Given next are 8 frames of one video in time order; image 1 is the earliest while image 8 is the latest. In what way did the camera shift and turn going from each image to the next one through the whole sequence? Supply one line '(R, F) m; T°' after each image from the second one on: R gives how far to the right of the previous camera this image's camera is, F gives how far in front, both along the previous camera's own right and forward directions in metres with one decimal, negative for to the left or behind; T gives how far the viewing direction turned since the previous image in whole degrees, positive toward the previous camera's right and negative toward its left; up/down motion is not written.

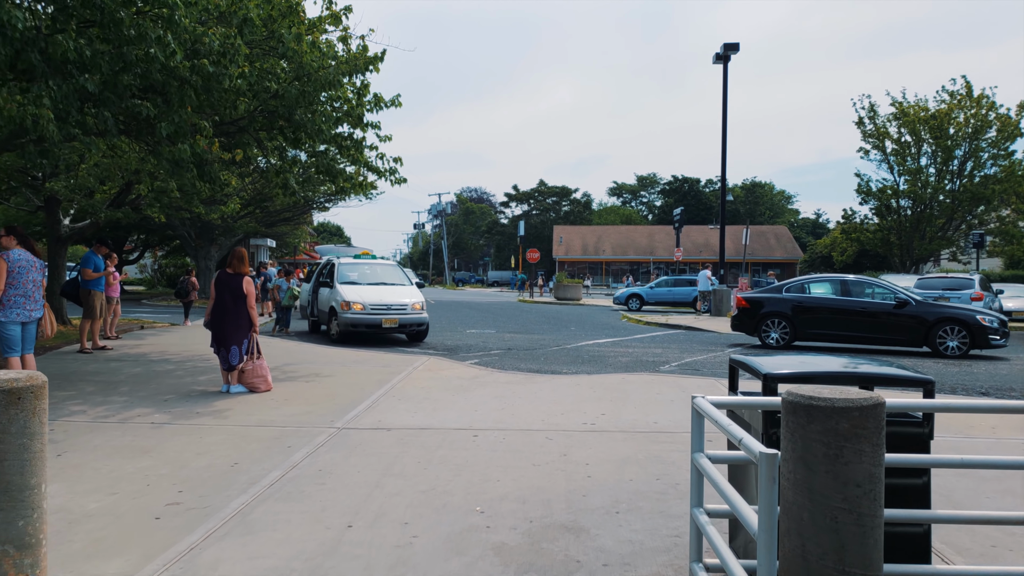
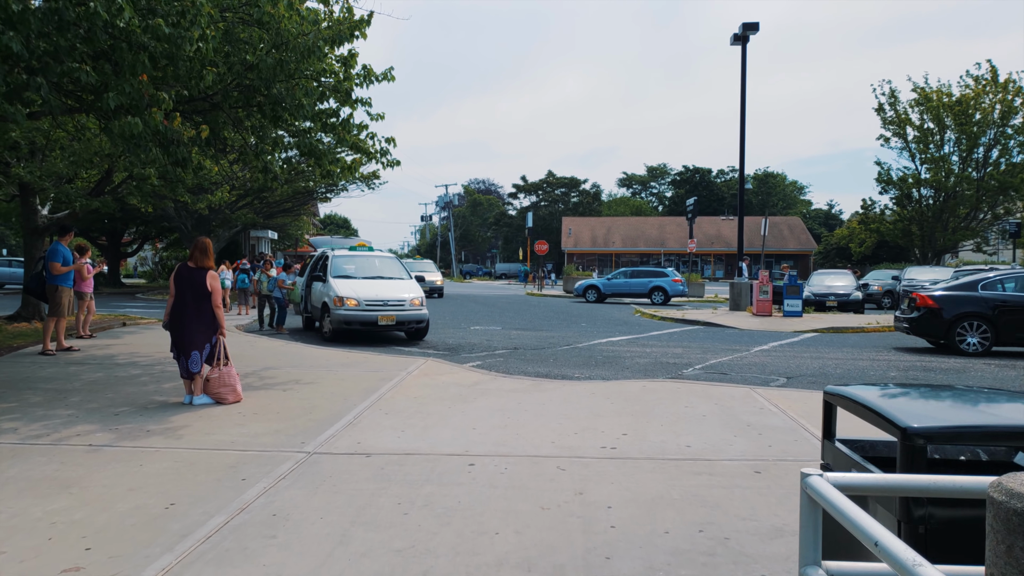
(0.0, +1.1) m; -1°
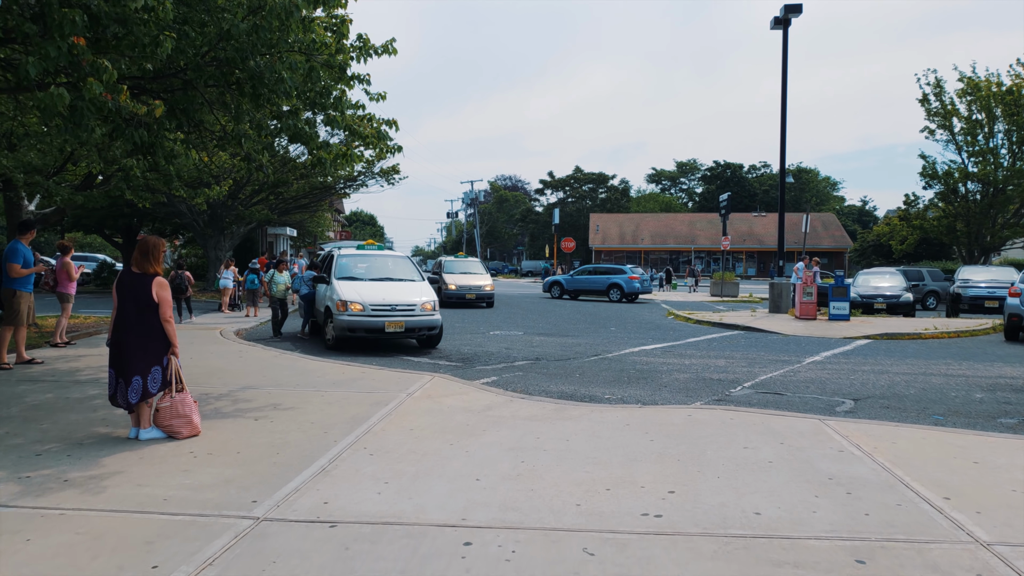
(+0.1, +1.4) m; -2°
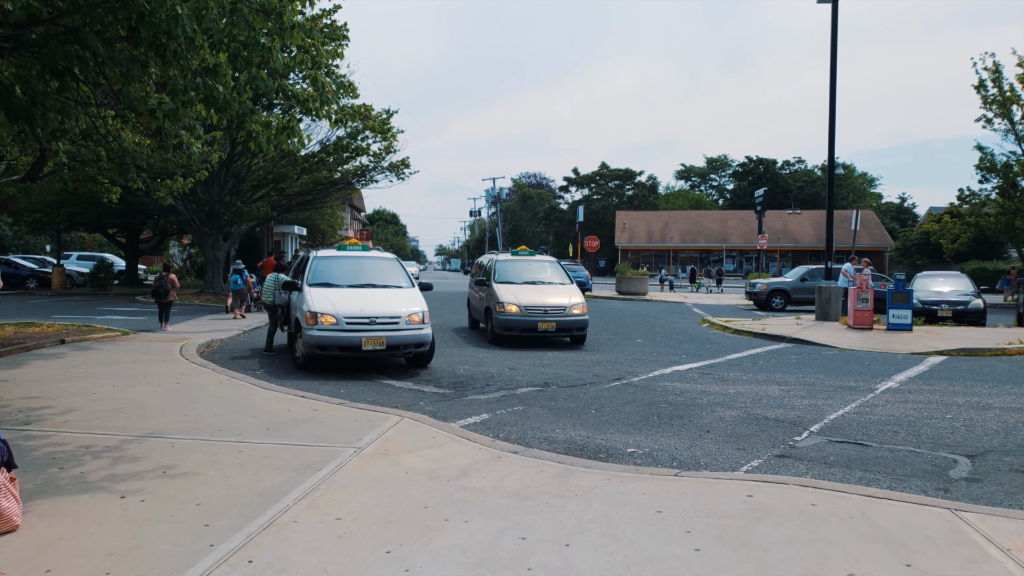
(+0.3, +2.1) m; -2°
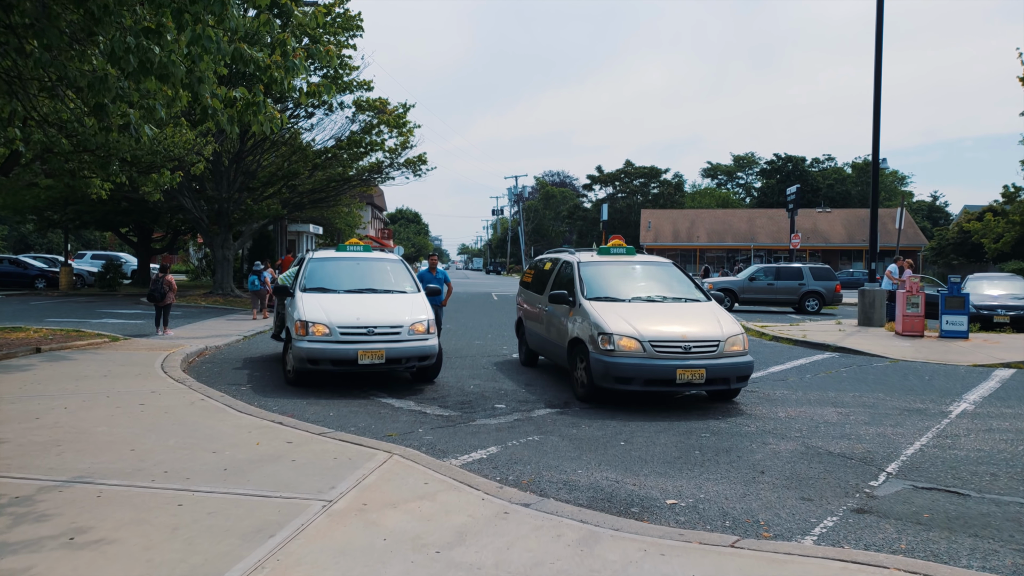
(+0.1, +1.2) m; -2°
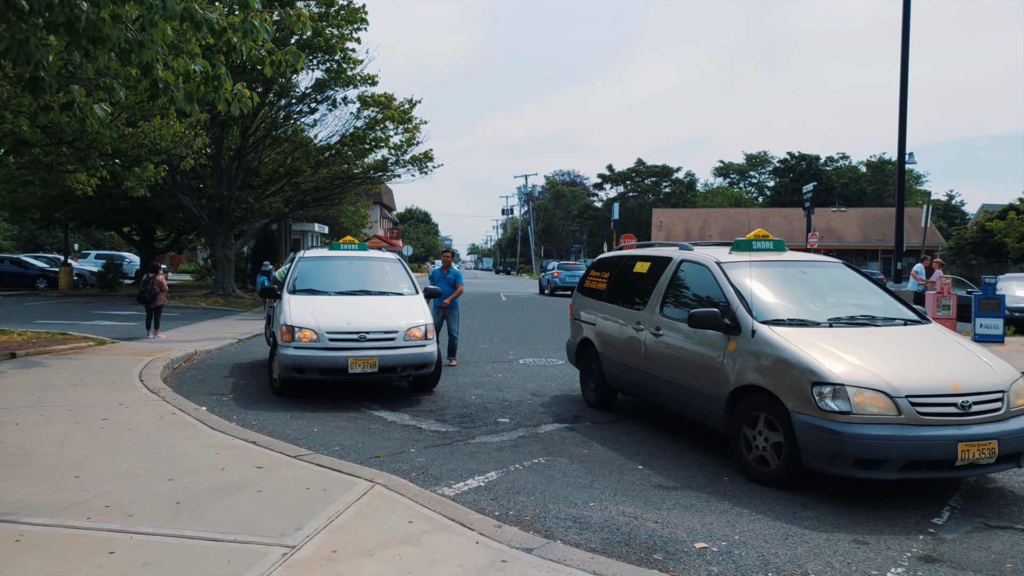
(+0.1, +0.8) m; -1°
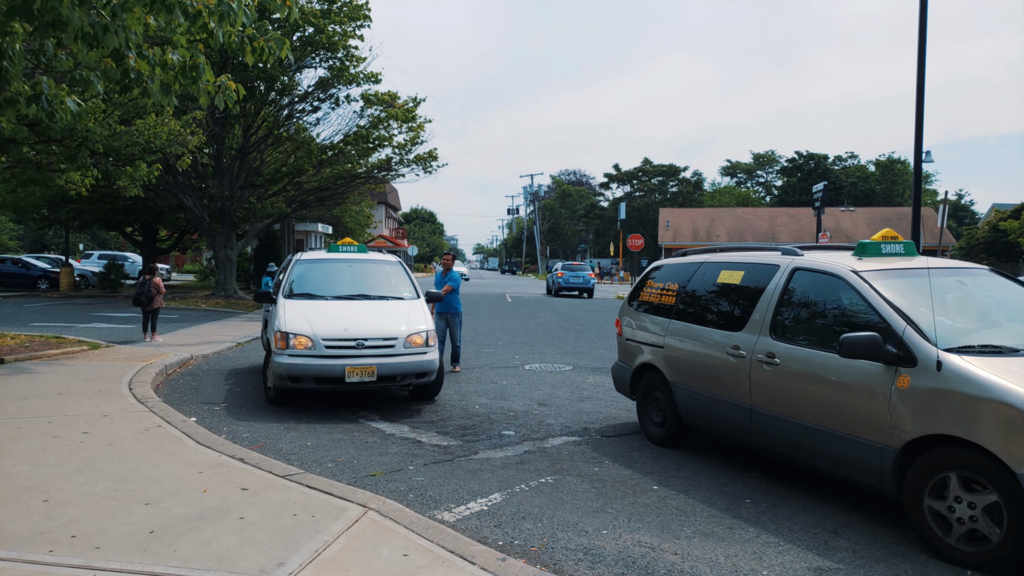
(0.0, +0.4) m; 0°
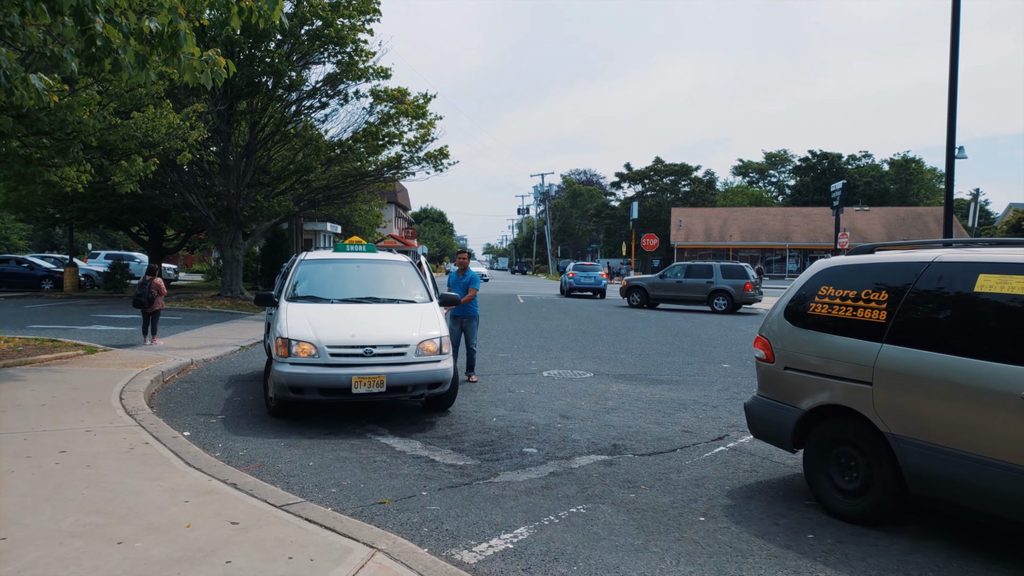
(-0.1, +0.6) m; -1°
